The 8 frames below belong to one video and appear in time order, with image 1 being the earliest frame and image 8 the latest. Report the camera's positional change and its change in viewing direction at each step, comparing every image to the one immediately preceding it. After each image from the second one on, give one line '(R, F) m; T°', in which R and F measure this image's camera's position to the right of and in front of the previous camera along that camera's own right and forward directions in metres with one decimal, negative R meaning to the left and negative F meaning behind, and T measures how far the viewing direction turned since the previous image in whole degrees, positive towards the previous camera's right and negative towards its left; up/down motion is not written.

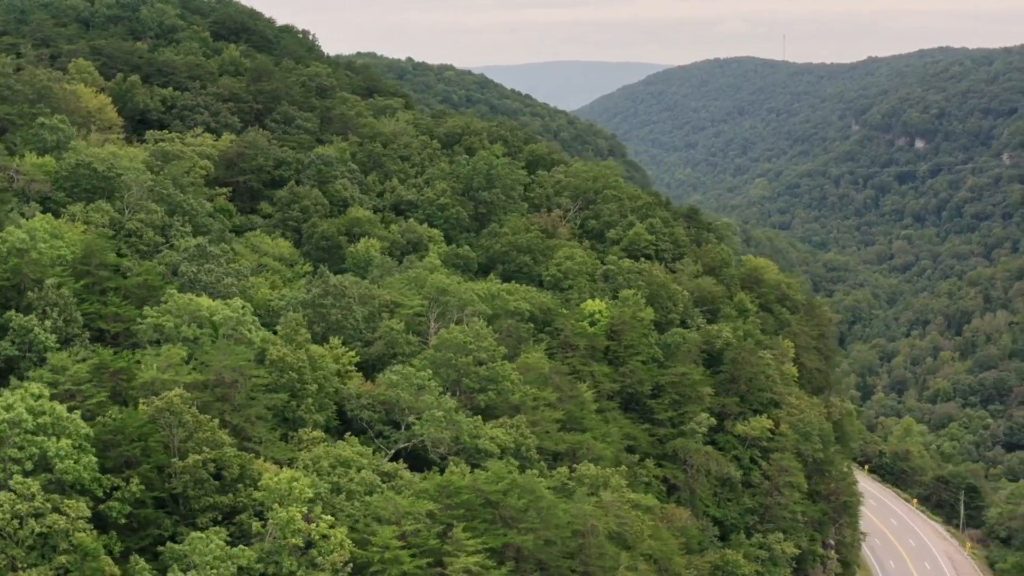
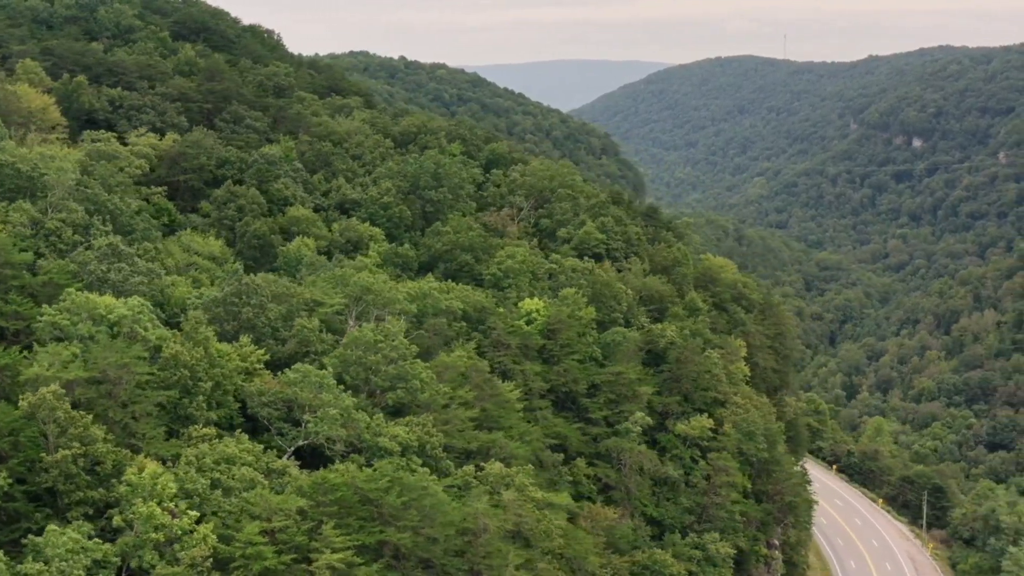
(+2.1, -0.1) m; -1°
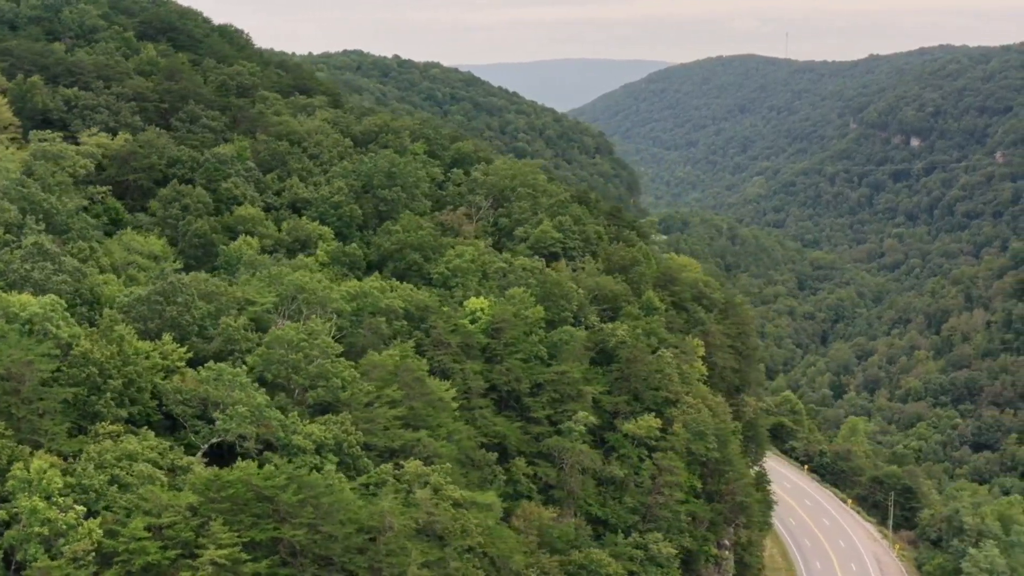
(+1.9, -0.1) m; -1°
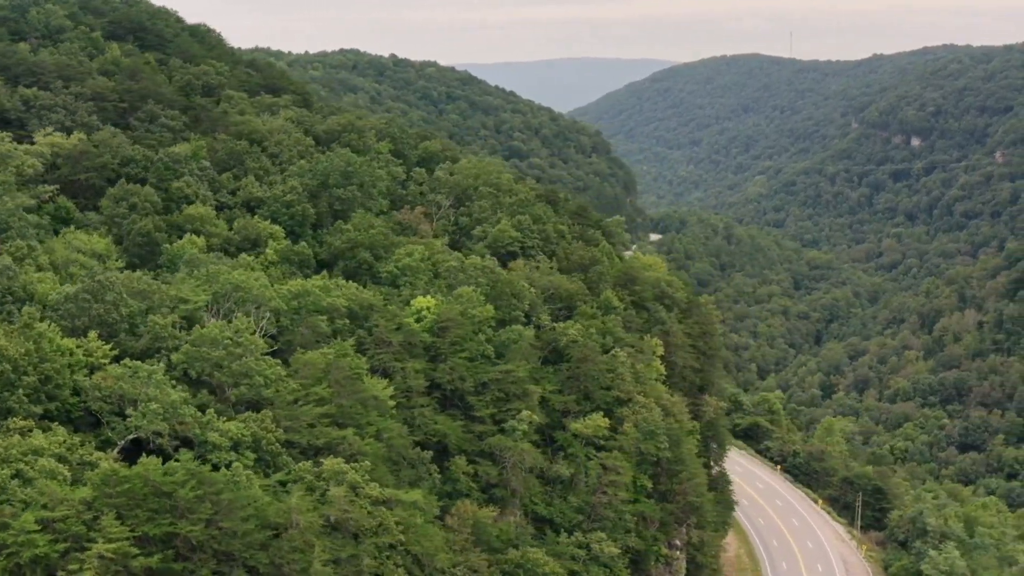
(+2.0, -0.1) m; -1°
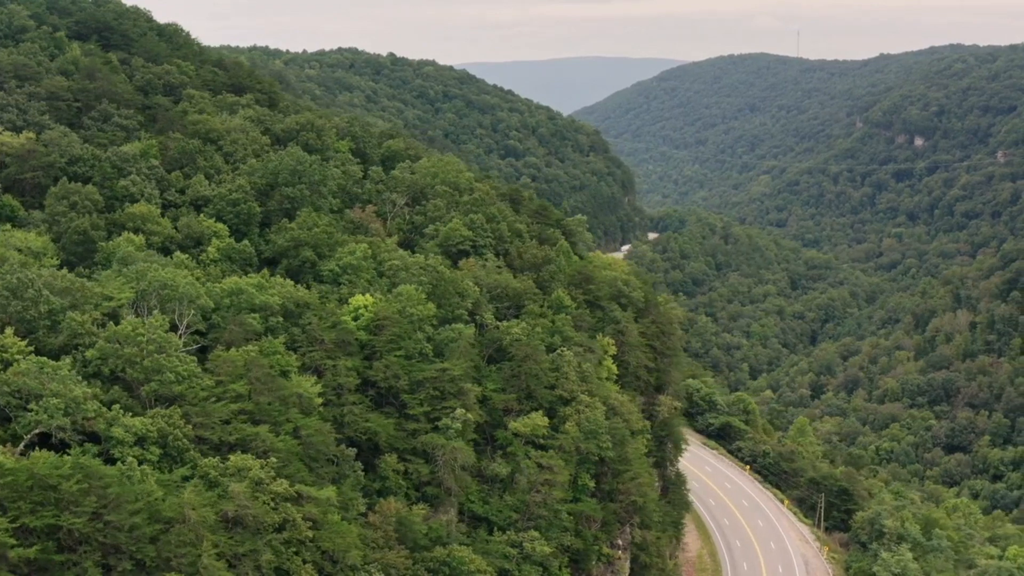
(+2.4, -0.2) m; -1°
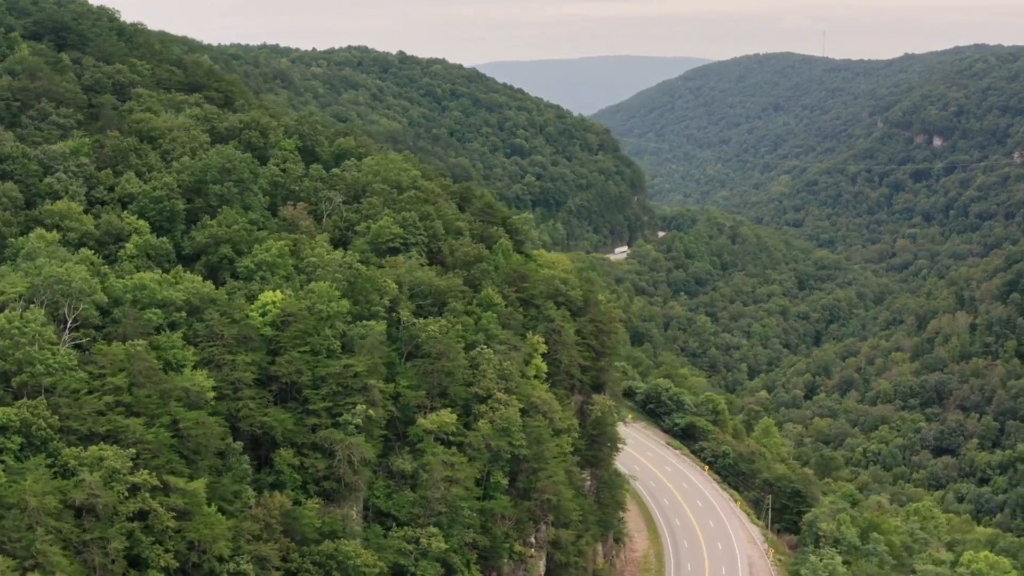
(+4.1, -0.3) m; -3°
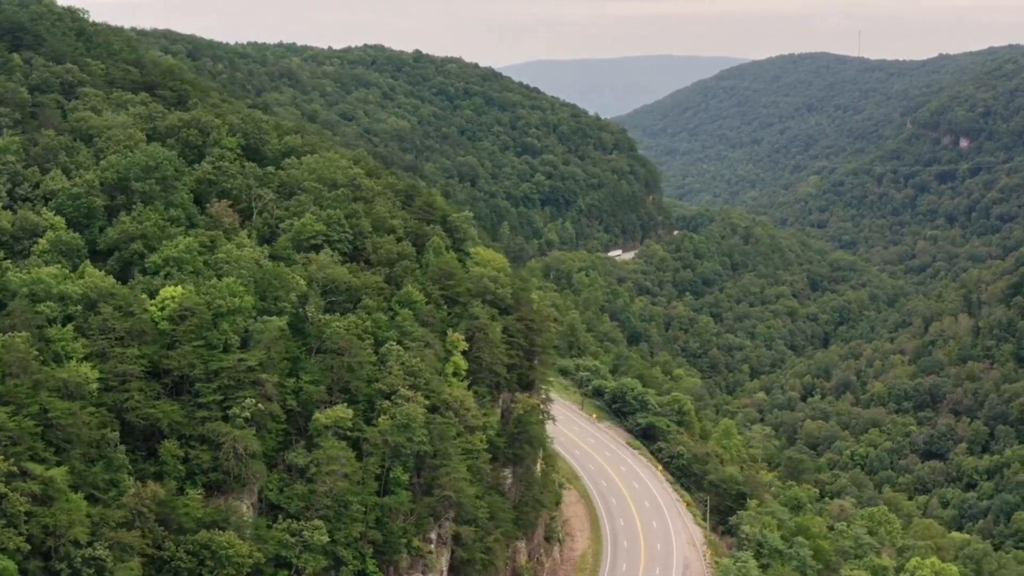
(+5.0, -0.3) m; -3°
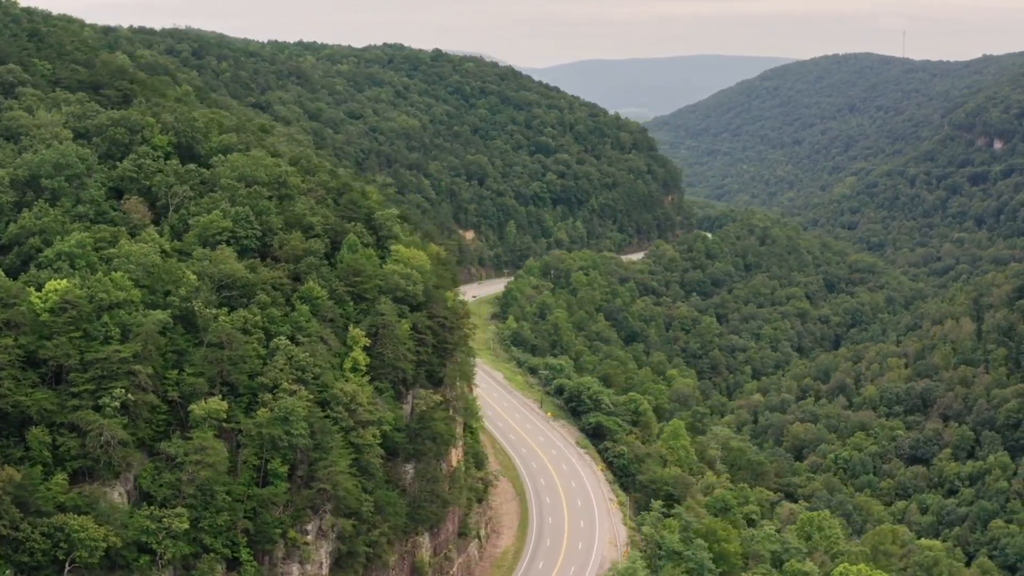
(+6.4, -0.3) m; -4°
